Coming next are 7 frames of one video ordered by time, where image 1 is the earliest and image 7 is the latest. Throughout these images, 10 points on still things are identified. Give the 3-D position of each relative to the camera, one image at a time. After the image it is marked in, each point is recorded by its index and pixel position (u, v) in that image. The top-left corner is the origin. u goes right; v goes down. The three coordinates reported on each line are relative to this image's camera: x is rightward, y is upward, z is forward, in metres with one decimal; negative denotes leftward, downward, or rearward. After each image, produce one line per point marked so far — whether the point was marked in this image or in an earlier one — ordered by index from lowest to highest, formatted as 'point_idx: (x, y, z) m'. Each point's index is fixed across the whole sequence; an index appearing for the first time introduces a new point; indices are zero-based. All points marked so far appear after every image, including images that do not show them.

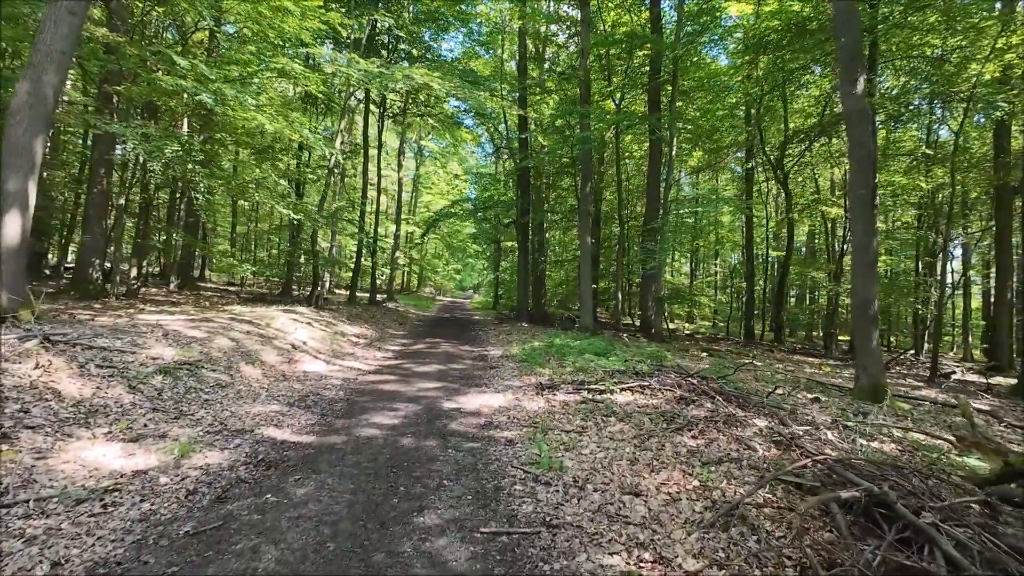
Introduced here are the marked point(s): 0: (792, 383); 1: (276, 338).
0: (+4.3, -1.5, +7.6) m
1: (-4.0, -0.8, +8.3) m
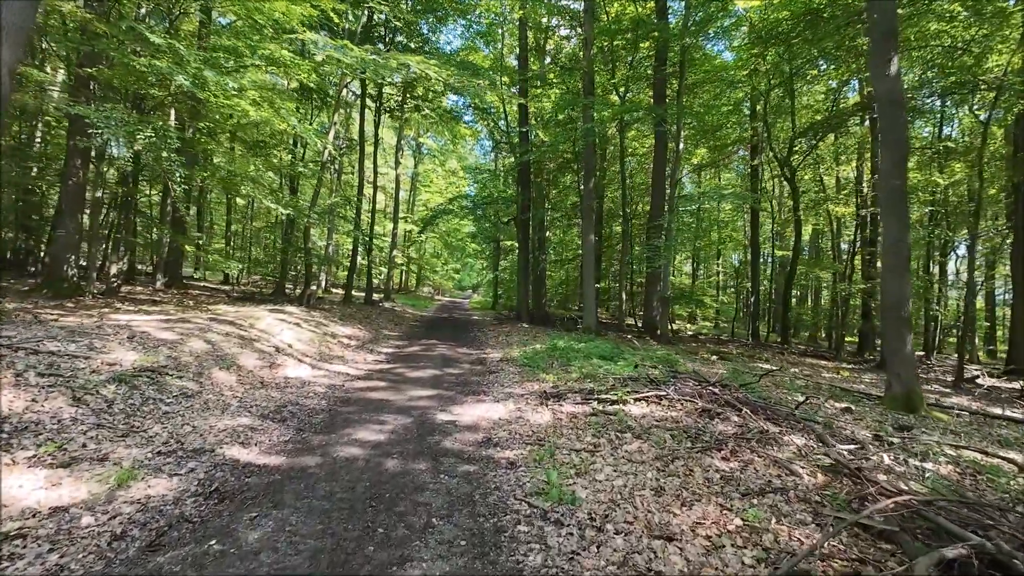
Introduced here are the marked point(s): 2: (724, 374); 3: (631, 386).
0: (+4.4, -1.5, +7.0) m
1: (-4.0, -0.8, +7.7) m
2: (+3.2, -1.3, +7.3) m
3: (+1.3, -1.1, +5.5) m
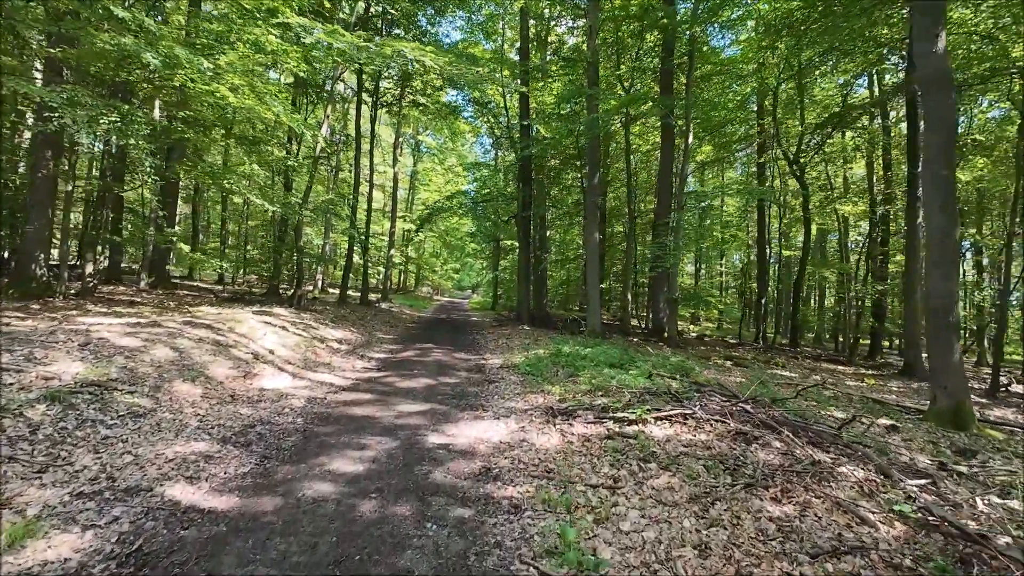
0: (+4.4, -1.5, +6.3) m
1: (-4.0, -0.8, +7.0) m
2: (+3.2, -1.3, +6.7) m
3: (+1.4, -1.1, +4.8) m
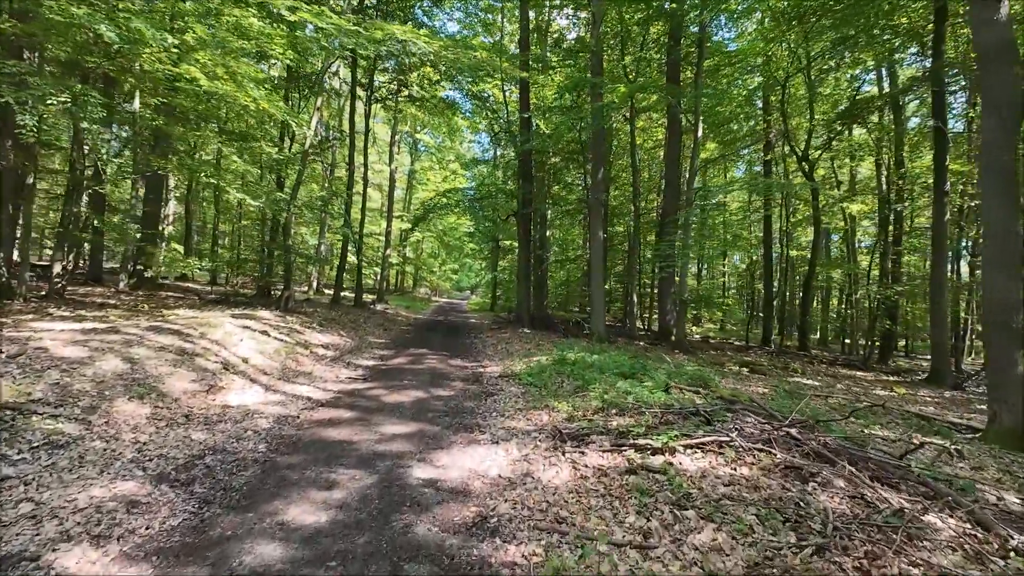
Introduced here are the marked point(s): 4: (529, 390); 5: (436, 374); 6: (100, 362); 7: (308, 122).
0: (+4.4, -1.5, +5.6) m
1: (-4.0, -0.8, +6.3) m
2: (+3.2, -1.3, +5.9) m
3: (+1.4, -1.1, +4.1) m
4: (+0.2, -1.3, +6.2) m
5: (-1.2, -1.3, +7.6) m
6: (-4.1, -0.7, +4.9) m
7: (-7.1, +5.8, +17.0) m
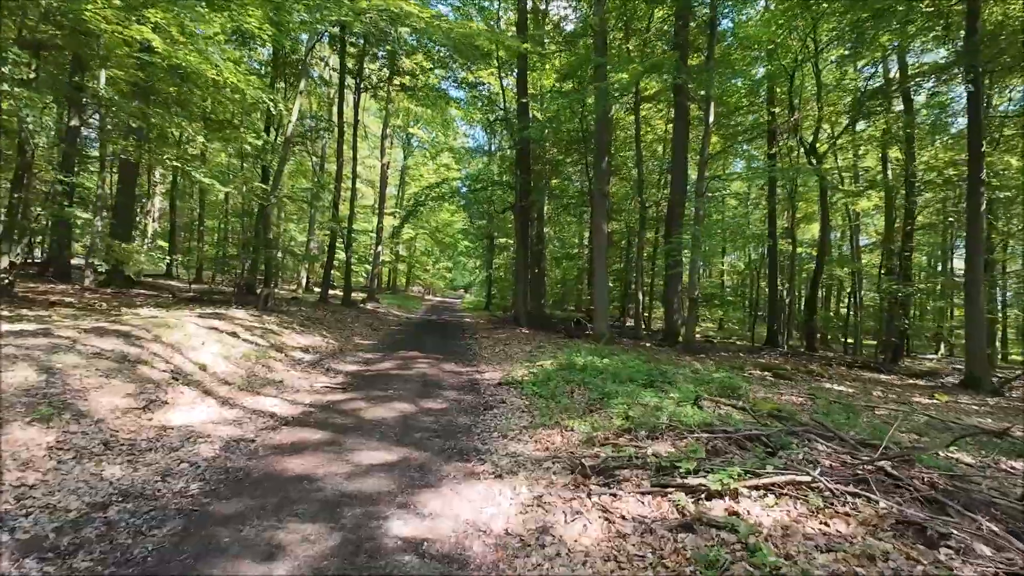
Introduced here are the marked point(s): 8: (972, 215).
0: (+4.4, -1.5, +4.8) m
1: (-3.9, -0.8, +5.3) m
2: (+3.2, -1.3, +5.1) m
3: (+1.4, -1.1, +3.2) m
4: (+0.2, -1.2, +5.3) m
5: (-1.2, -1.3, +6.7) m
6: (-4.1, -0.7, +3.9) m
7: (-7.2, +5.9, +16.0) m
8: (+9.0, +1.4, +9.5) m
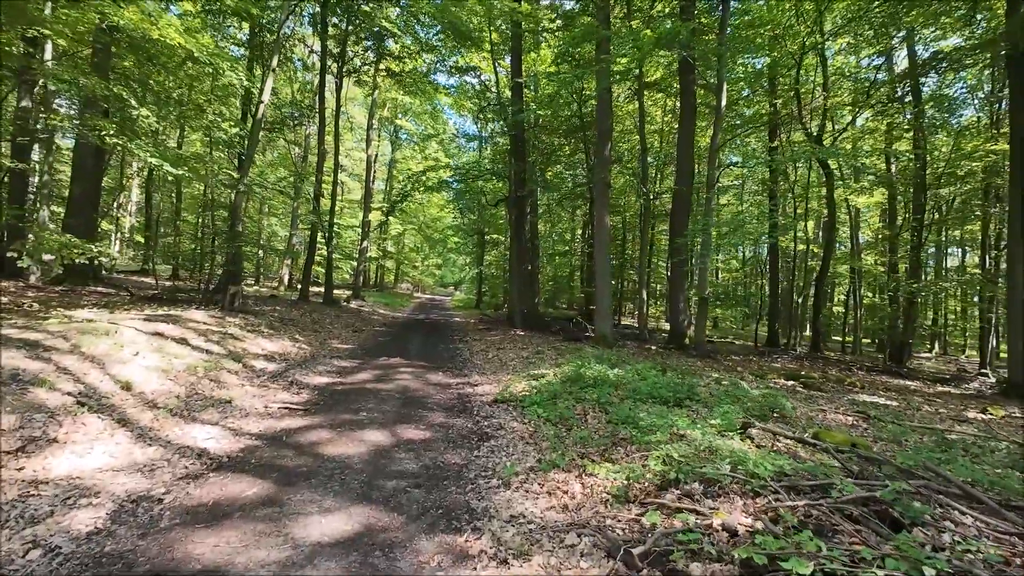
0: (+4.4, -1.5, +3.8) m
1: (-3.9, -0.8, +4.2) m
2: (+3.2, -1.3, +4.1) m
3: (+1.5, -1.1, +2.2) m
4: (+0.3, -1.2, +4.2) m
5: (-1.2, -1.3, +5.6) m
6: (-4.0, -0.7, +2.8) m
7: (-7.4, +6.0, +14.8) m
8: (+8.9, +1.4, +8.7) m
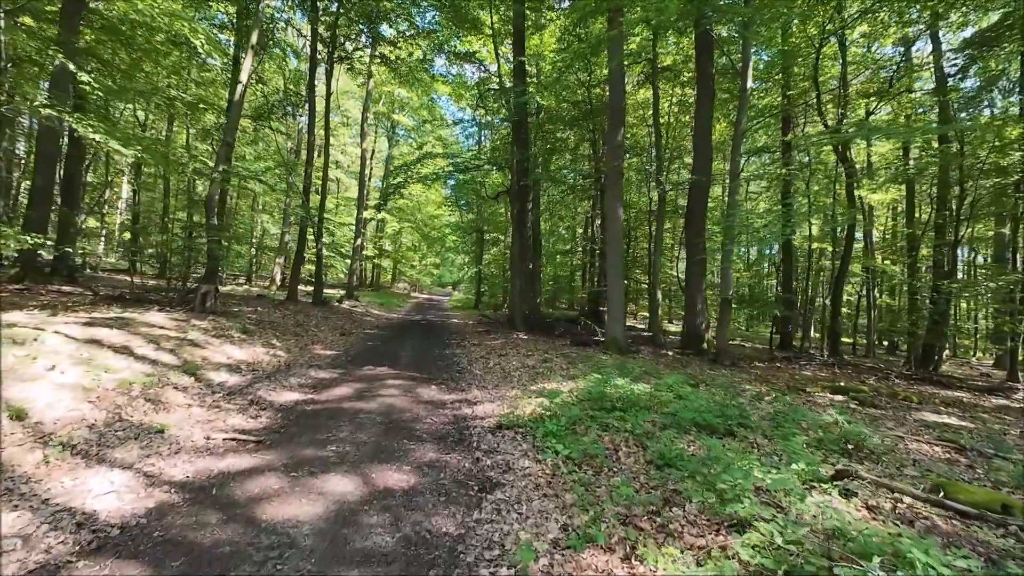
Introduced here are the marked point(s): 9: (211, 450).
0: (+4.5, -1.5, +2.8) m
1: (-3.8, -0.8, +3.1) m
2: (+3.3, -1.3, +3.0) m
3: (+1.6, -1.1, +1.1) m
4: (+0.3, -1.2, +3.2) m
5: (-1.1, -1.3, +4.5) m
6: (-3.9, -0.7, +1.7) m
7: (-7.4, +6.0, +13.7) m
8: (+9.0, +1.4, +7.6) m
9: (-2.3, -1.2, +3.7) m
